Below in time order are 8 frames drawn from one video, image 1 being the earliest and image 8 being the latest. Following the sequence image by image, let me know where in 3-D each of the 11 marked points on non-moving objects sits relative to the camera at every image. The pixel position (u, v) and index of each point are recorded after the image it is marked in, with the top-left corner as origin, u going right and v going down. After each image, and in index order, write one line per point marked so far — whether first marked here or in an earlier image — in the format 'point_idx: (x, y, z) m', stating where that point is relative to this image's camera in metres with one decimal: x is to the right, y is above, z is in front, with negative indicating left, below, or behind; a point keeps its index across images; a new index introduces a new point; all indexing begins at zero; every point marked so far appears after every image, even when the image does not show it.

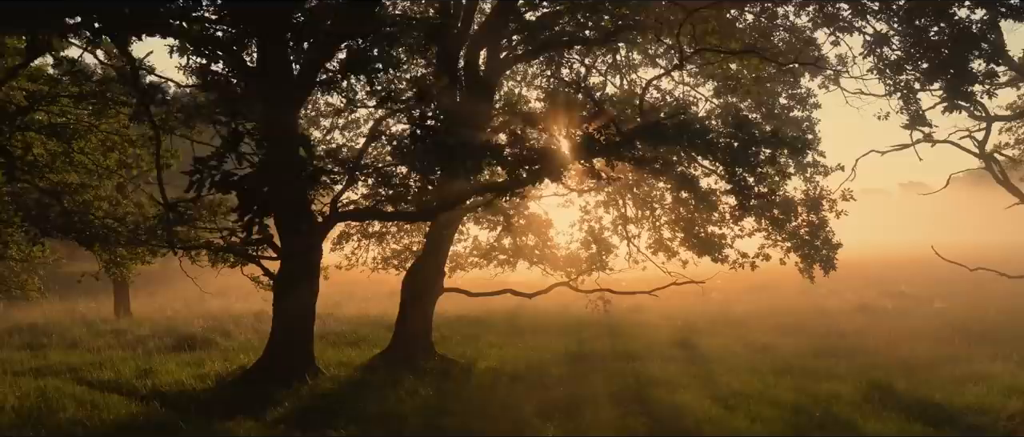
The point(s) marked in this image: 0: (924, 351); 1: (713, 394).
0: (+7.3, -2.4, +15.0) m
1: (+2.8, -2.4, +11.8) m
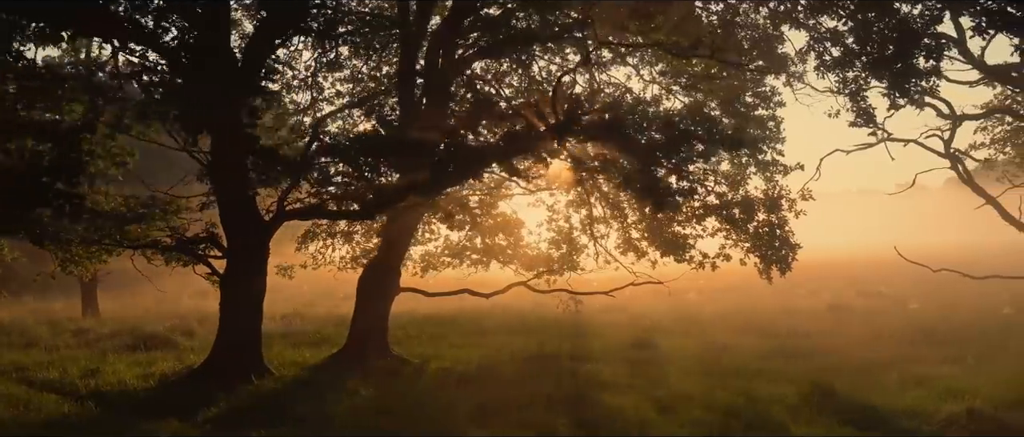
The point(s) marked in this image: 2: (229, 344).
0: (+6.5, -2.4, +14.8) m
1: (+2.0, -2.4, +11.6) m
2: (-4.5, -2.0, +13.5) m
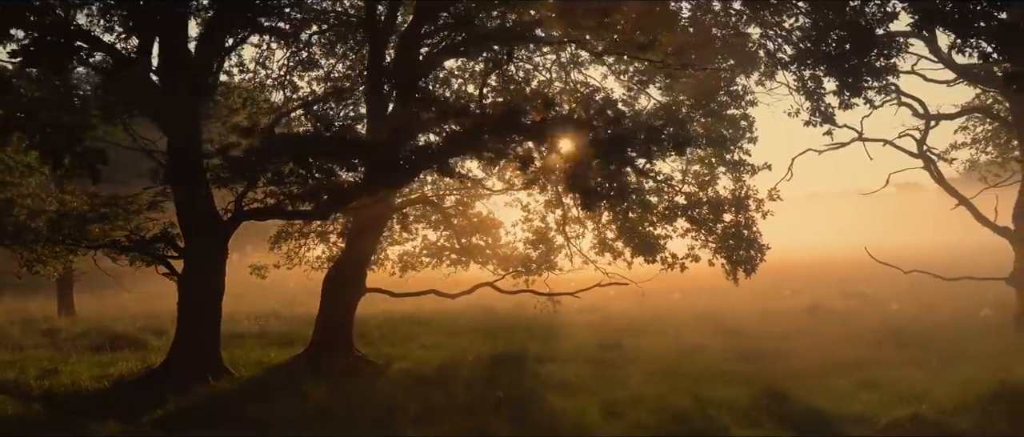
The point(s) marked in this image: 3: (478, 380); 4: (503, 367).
0: (+5.9, -2.4, +14.7) m
1: (+1.3, -2.4, +11.5) m
2: (-5.2, -2.0, +13.4) m
3: (-0.5, -2.5, +13.1) m
4: (-0.2, -2.5, +14.4) m
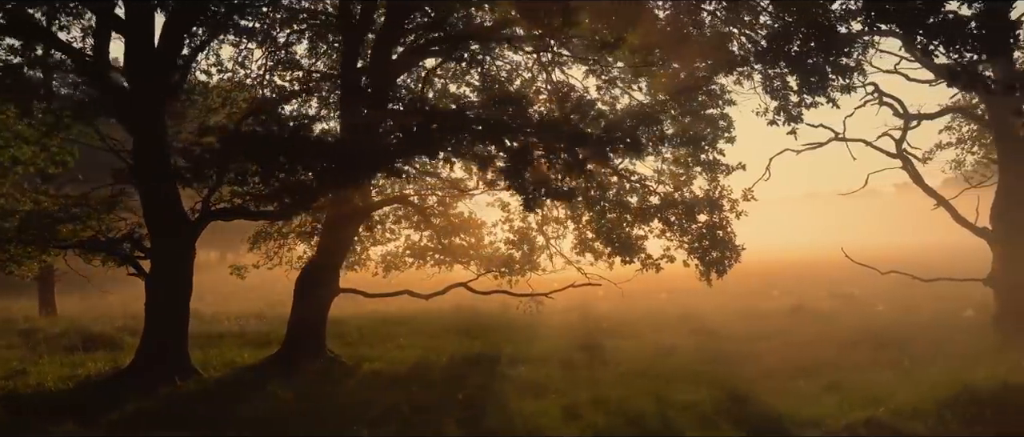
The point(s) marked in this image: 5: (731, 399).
0: (+5.4, -2.4, +14.6) m
1: (+0.8, -2.5, +11.4) m
2: (-5.7, -2.0, +13.3) m
3: (-1.0, -2.5, +13.0) m
4: (-0.6, -2.5, +14.3) m
5: (+2.7, -2.2, +10.5) m
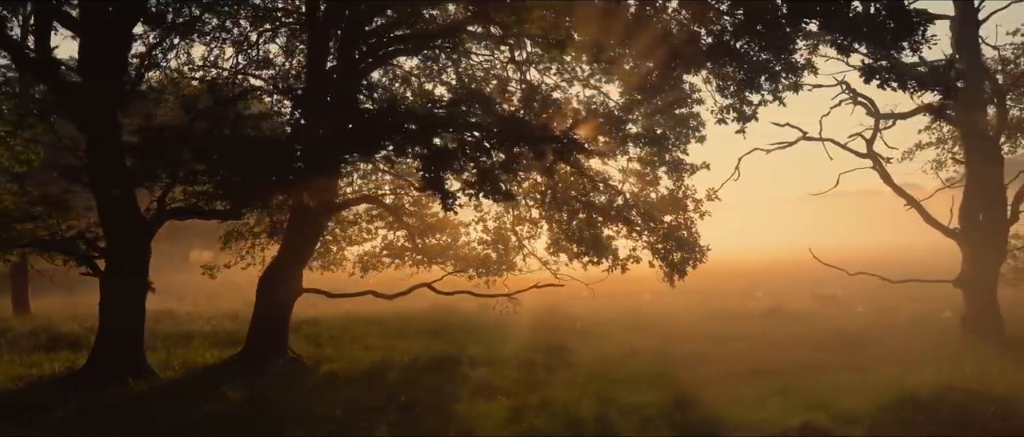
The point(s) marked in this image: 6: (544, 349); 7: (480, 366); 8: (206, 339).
0: (+4.7, -2.4, +14.4) m
1: (+0.1, -2.4, +11.3) m
2: (-6.3, -2.0, +13.2) m
3: (-1.7, -2.5, +12.9) m
4: (-1.3, -2.5, +14.2) m
5: (+2.0, -2.2, +10.3) m
6: (+0.6, -2.5, +16.3) m
7: (-0.6, -2.6, +14.6) m
8: (-6.6, -2.6, +18.3) m
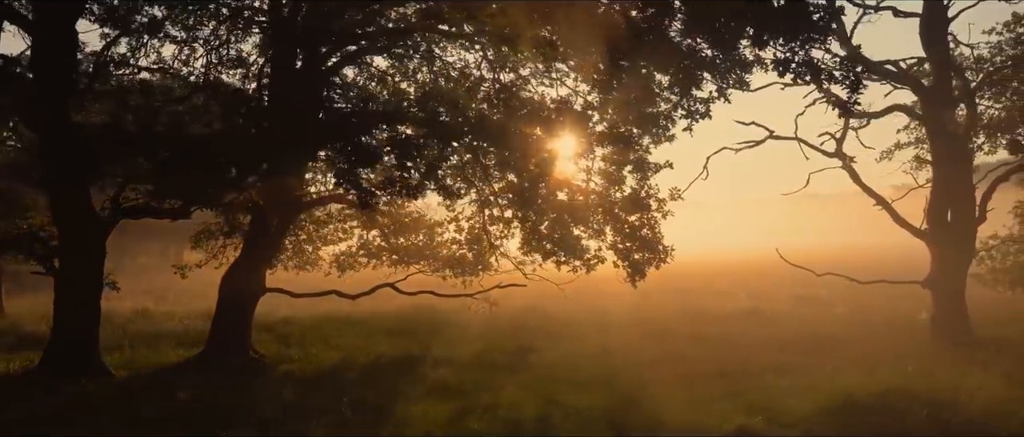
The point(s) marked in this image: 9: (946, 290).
0: (+4.1, -2.4, +14.2) m
1: (-0.5, -2.4, +11.1) m
2: (-7.0, -2.0, +13.1) m
3: (-2.4, -2.5, +12.7) m
4: (-2.0, -2.5, +14.0) m
5: (+1.3, -2.2, +10.2) m
6: (0.0, -2.5, +16.2) m
7: (-1.2, -2.5, +14.5) m
8: (-7.3, -2.6, +18.2) m
9: (+7.6, -1.2, +14.7) m
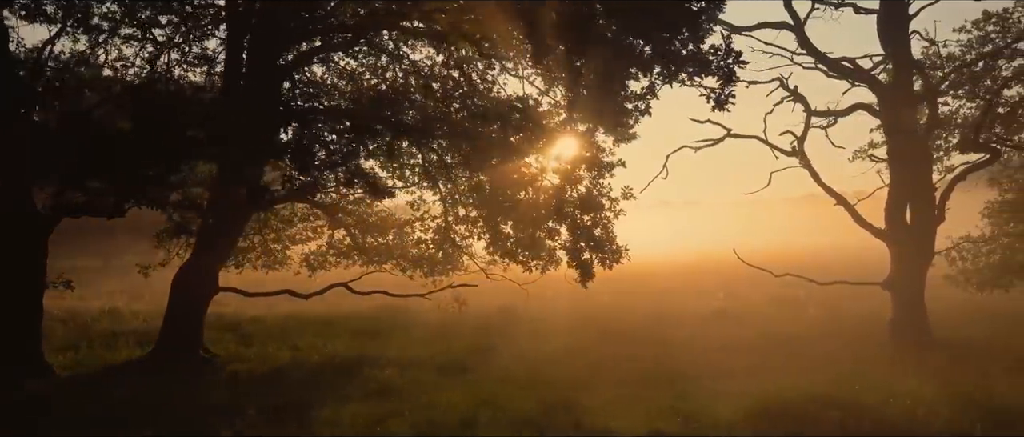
0: (+3.2, -2.4, +14.0) m
1: (-1.4, -2.4, +11.0) m
2: (-7.9, -1.9, +13.0) m
3: (-3.2, -2.5, +12.6) m
4: (-2.8, -2.5, +13.9) m
5: (+0.5, -2.2, +10.0) m
6: (-0.9, -2.5, +16.0) m
7: (-2.1, -2.5, +14.3) m
8: (-8.1, -2.6, +18.0) m
9: (+6.8, -1.3, +14.5) m
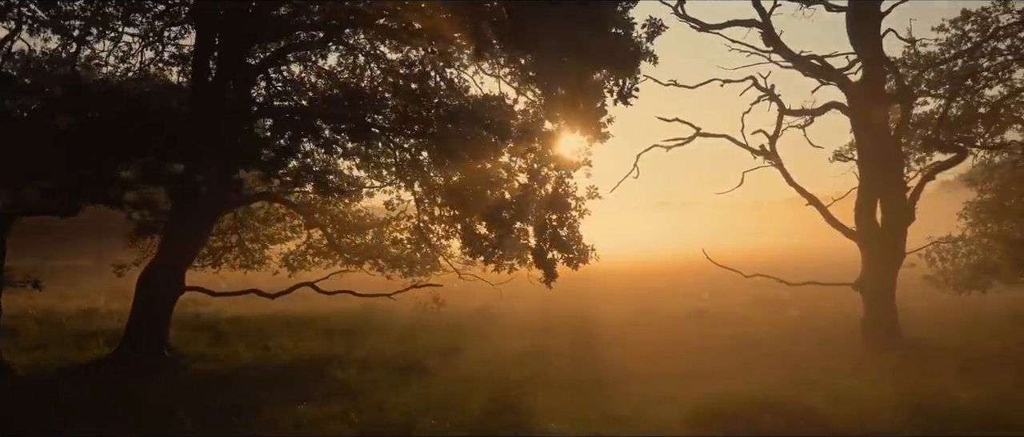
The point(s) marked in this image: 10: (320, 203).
0: (+2.6, -2.4, +13.9) m
1: (-2.0, -2.4, +10.8) m
2: (-8.5, -1.9, +12.9) m
3: (-3.9, -2.5, +12.5) m
4: (-3.4, -2.5, +13.8) m
5: (-0.2, -2.2, +9.9) m
6: (-1.5, -2.5, +15.9) m
7: (-2.7, -2.5, +14.2) m
8: (-8.6, -2.6, +18.0) m
9: (+6.2, -1.3, +14.3) m
10: (-4.4, +0.7, +19.2) m
